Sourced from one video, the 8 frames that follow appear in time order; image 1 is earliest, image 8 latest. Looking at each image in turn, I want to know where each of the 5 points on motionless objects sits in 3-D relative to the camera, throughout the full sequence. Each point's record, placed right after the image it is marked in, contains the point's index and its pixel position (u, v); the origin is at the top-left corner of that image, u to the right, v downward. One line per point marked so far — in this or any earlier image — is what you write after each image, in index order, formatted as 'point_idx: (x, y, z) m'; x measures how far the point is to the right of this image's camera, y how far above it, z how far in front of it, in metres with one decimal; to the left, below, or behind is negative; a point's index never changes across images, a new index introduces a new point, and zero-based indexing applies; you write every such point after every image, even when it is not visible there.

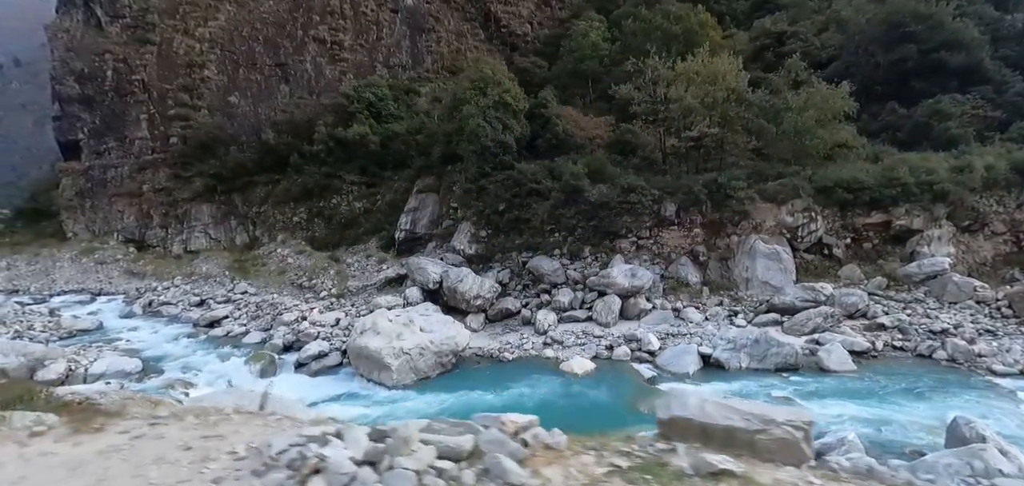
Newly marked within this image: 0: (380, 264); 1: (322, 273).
0: (-4.2, -0.7, +17.0) m
1: (-6.3, -1.1, +17.4) m
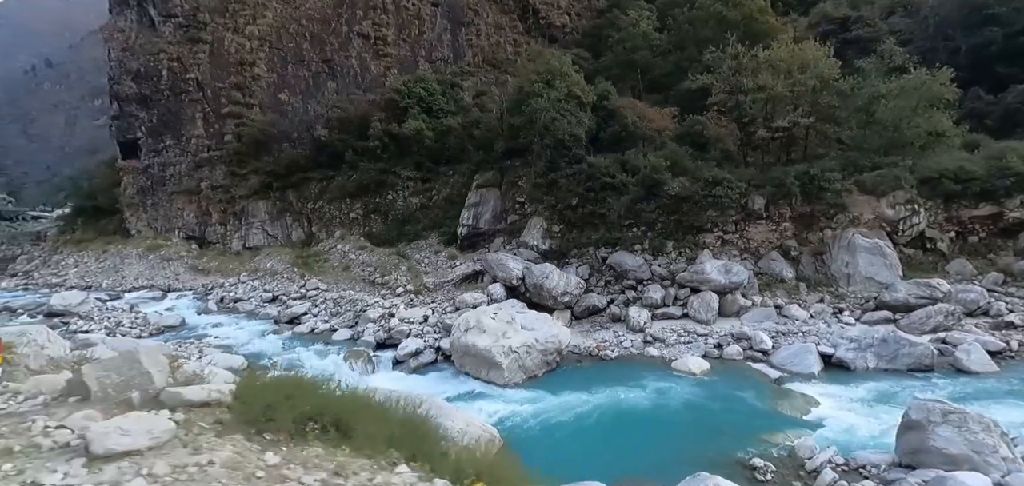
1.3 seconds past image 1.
0: (-1.9, -0.6, +17.0) m
1: (-3.9, -0.9, +17.4) m
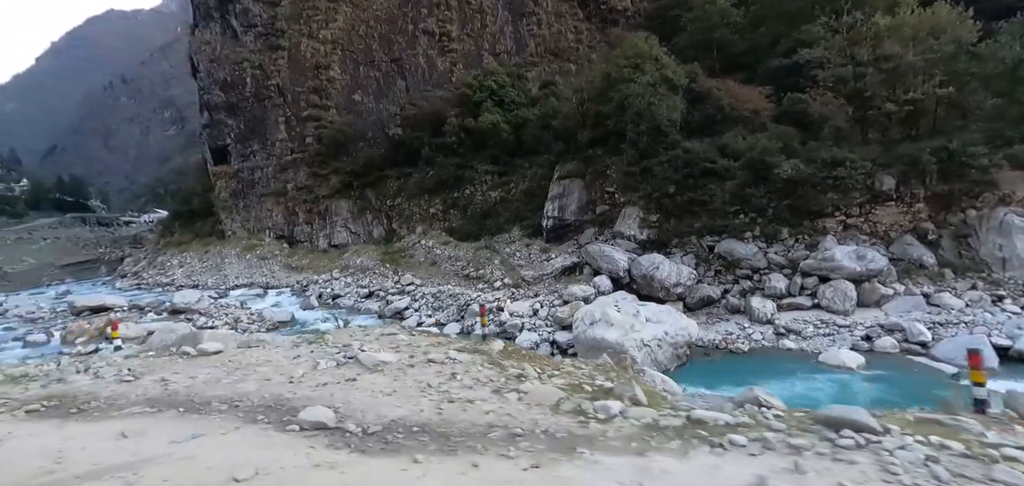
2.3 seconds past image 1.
0: (+1.1, -0.4, +16.8) m
1: (-0.9, -0.7, +17.4) m
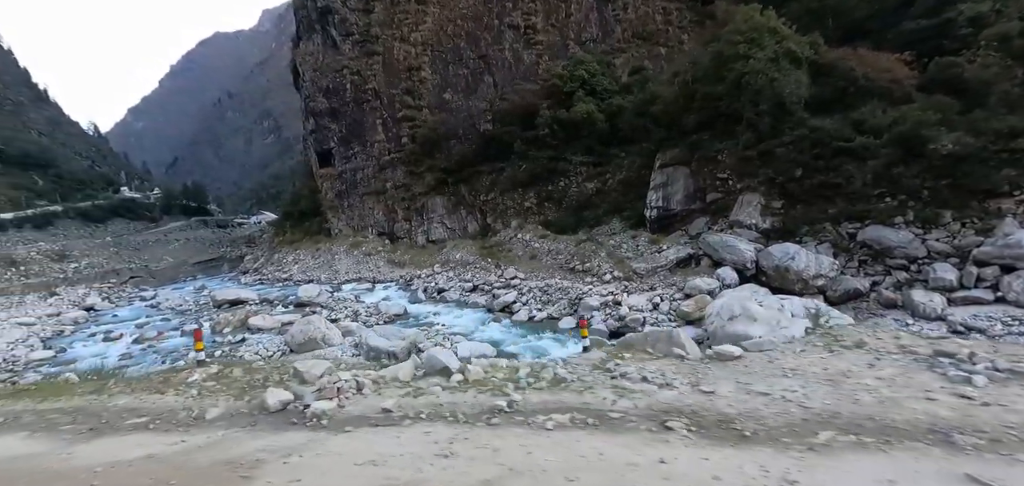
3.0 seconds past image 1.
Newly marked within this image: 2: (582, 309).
0: (+4.4, -0.1, +16.0) m
1: (+2.6, -0.5, +16.9) m
2: (+1.8, -1.7, +13.3) m
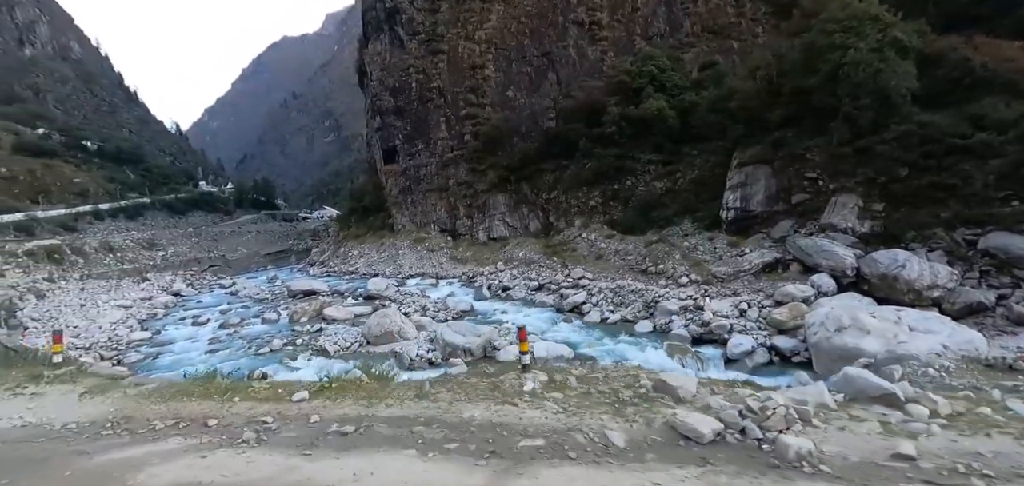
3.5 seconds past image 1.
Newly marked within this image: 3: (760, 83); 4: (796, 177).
0: (+6.5, -0.2, +15.0) m
1: (+4.7, -0.5, +16.1) m
2: (+3.6, -1.7, +12.6) m
3: (+9.0, +5.8, +18.9) m
4: (+8.6, +2.0, +15.8) m
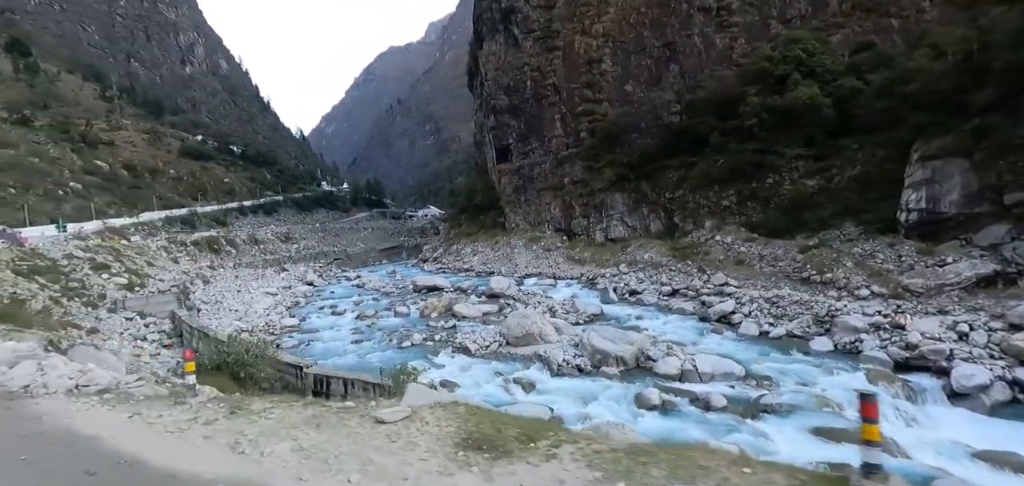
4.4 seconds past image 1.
0: (+10.1, -0.3, +12.6) m
1: (+8.6, -0.6, +14.0) m
2: (+6.8, -1.8, +10.8) m
3: (+13.5, +5.5, +15.9) m
4: (+12.4, +1.8, +13.0) m
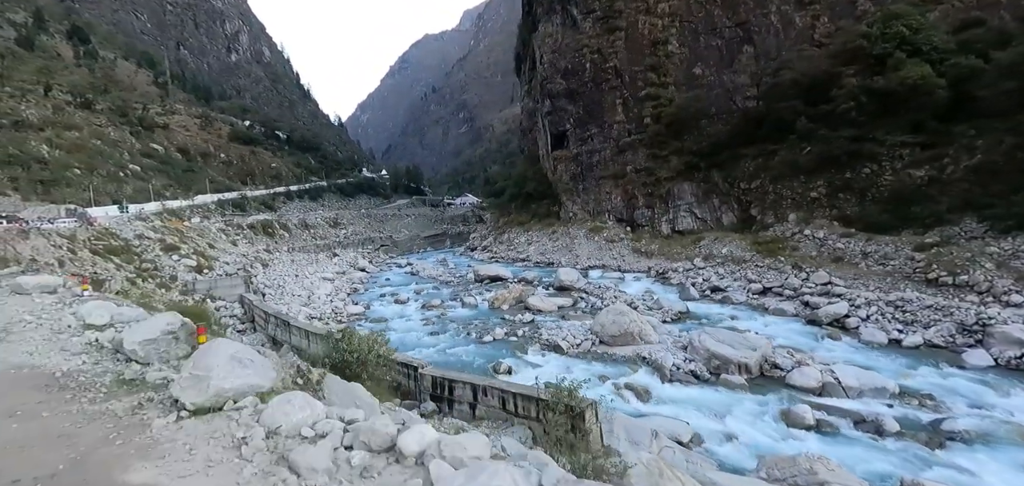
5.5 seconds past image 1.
0: (+12.2, -0.3, +10.9) m
1: (+10.8, -0.6, +12.4) m
2: (+8.8, -1.8, +9.3) m
3: (+15.9, +5.5, +13.9) m
4: (+14.6, +1.7, +11.1) m
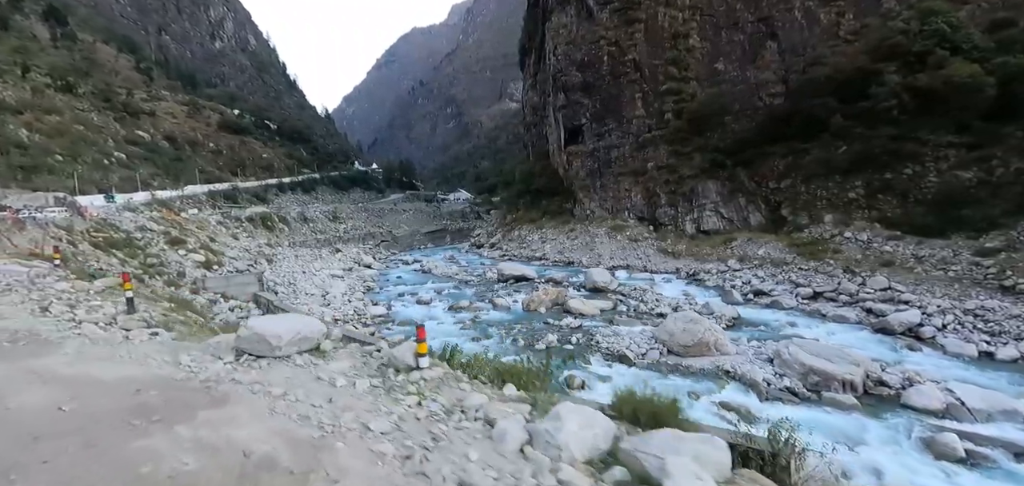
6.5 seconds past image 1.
0: (+13.5, -0.5, +10.3) m
1: (+12.0, -0.7, +11.7) m
2: (+10.1, -1.9, +8.5) m
3: (+17.2, +5.3, +13.3) m
4: (+15.9, +1.5, +10.5) m
